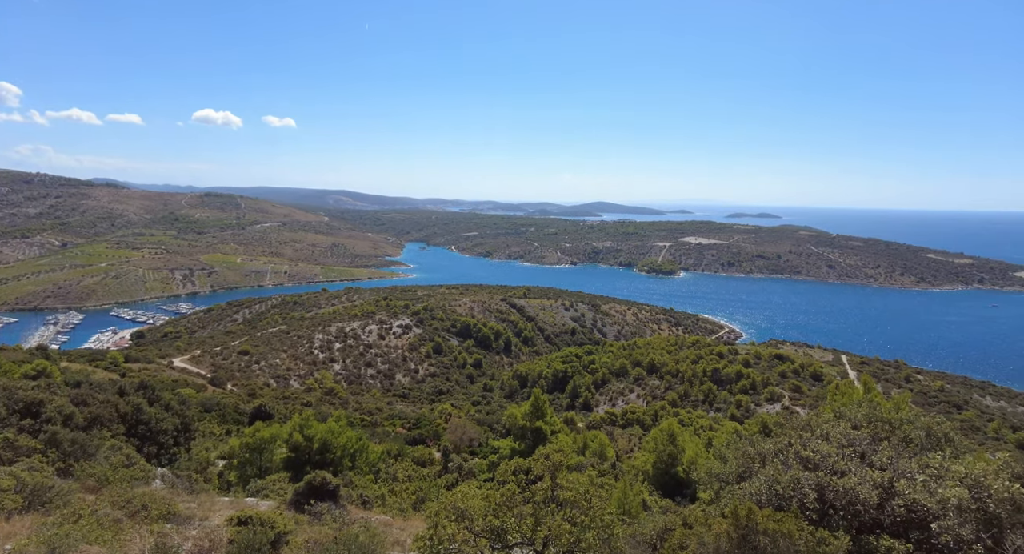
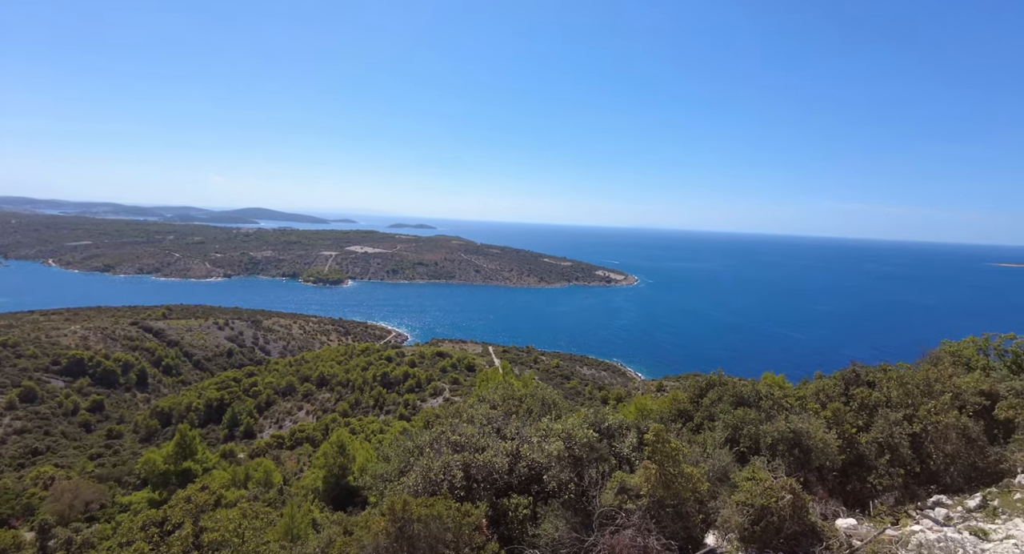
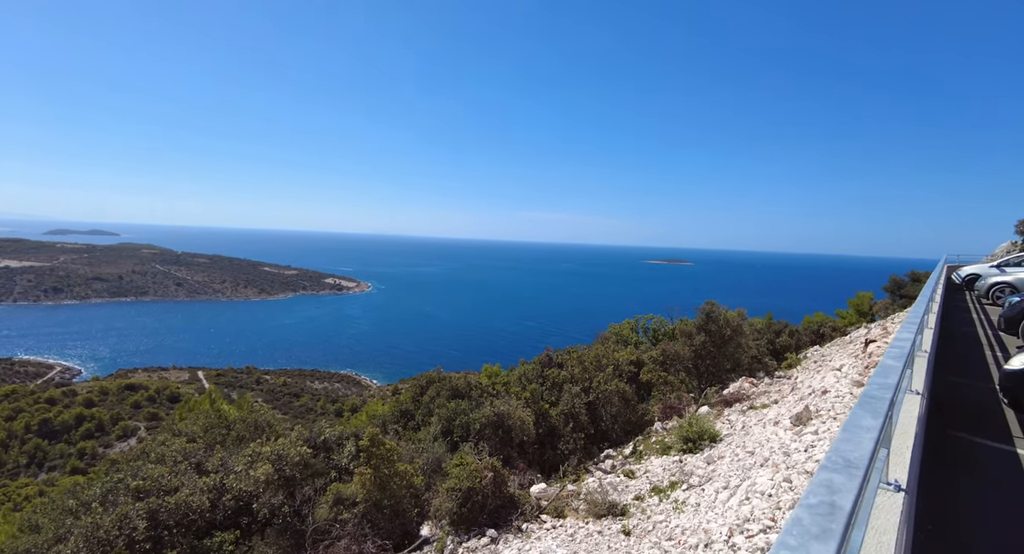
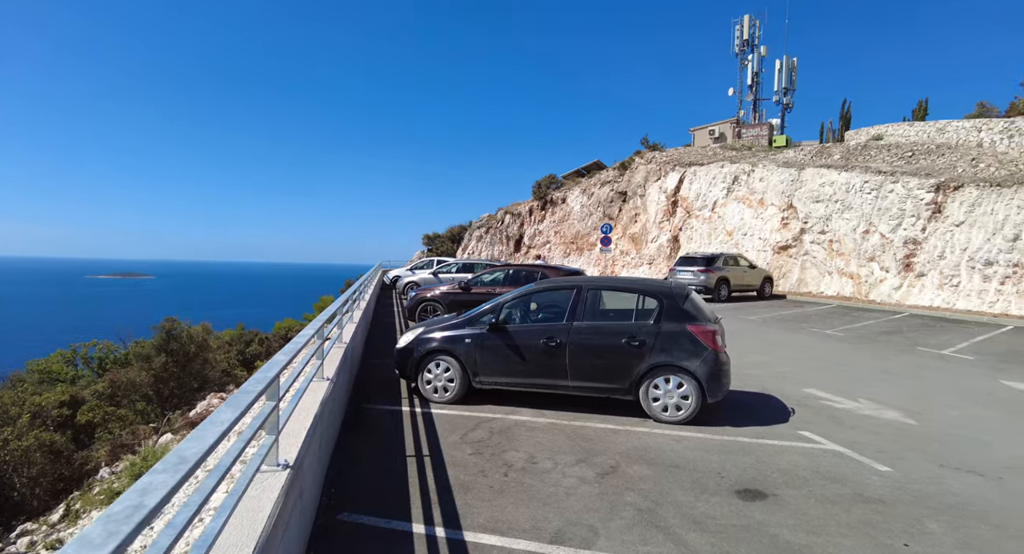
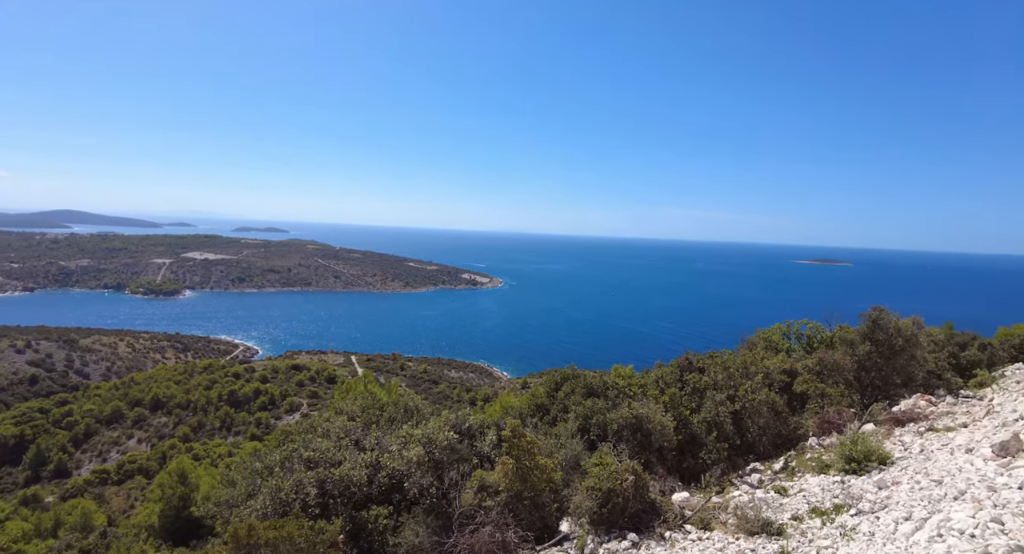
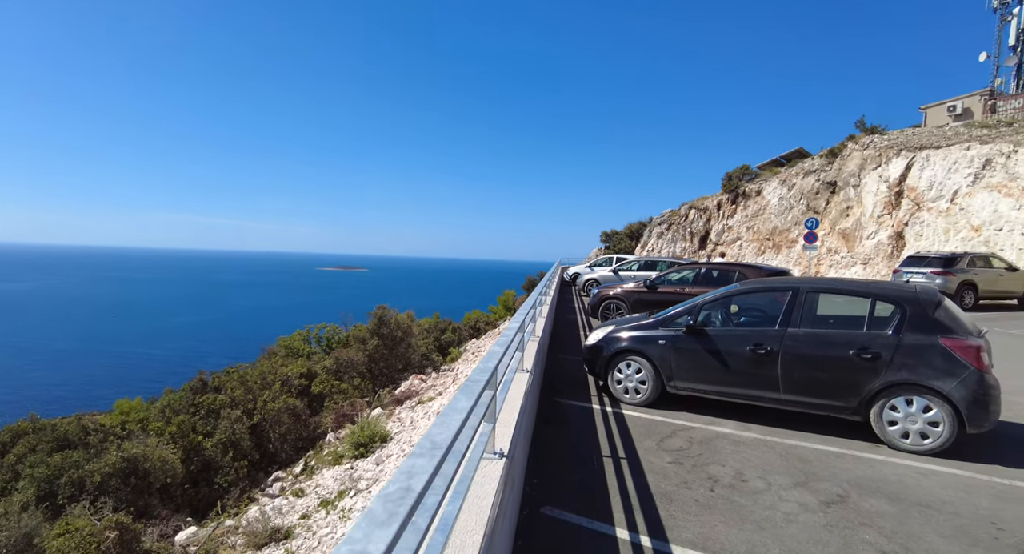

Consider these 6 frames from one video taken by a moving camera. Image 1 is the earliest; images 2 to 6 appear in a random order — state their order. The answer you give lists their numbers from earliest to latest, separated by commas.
2, 5, 3, 6, 4
